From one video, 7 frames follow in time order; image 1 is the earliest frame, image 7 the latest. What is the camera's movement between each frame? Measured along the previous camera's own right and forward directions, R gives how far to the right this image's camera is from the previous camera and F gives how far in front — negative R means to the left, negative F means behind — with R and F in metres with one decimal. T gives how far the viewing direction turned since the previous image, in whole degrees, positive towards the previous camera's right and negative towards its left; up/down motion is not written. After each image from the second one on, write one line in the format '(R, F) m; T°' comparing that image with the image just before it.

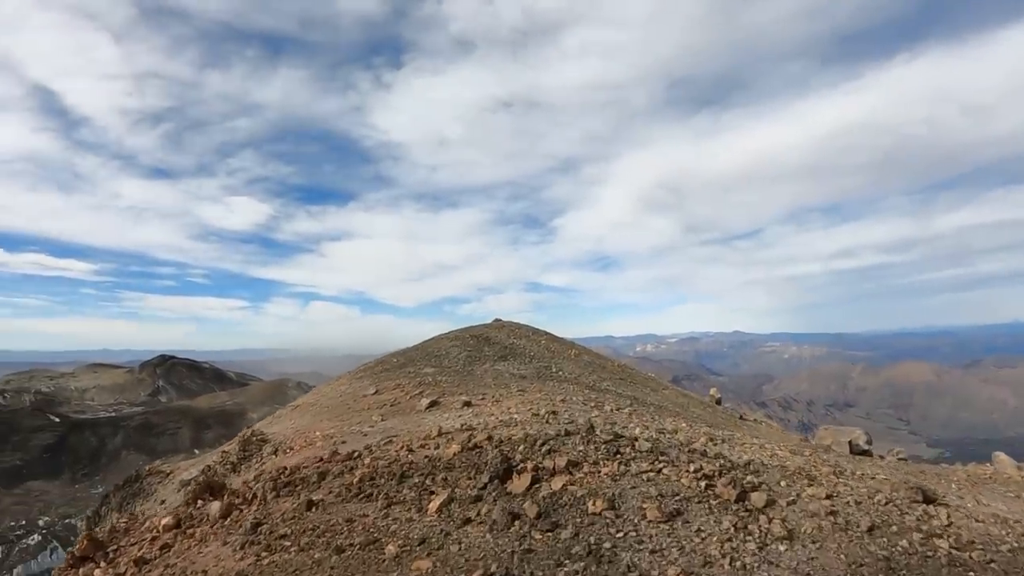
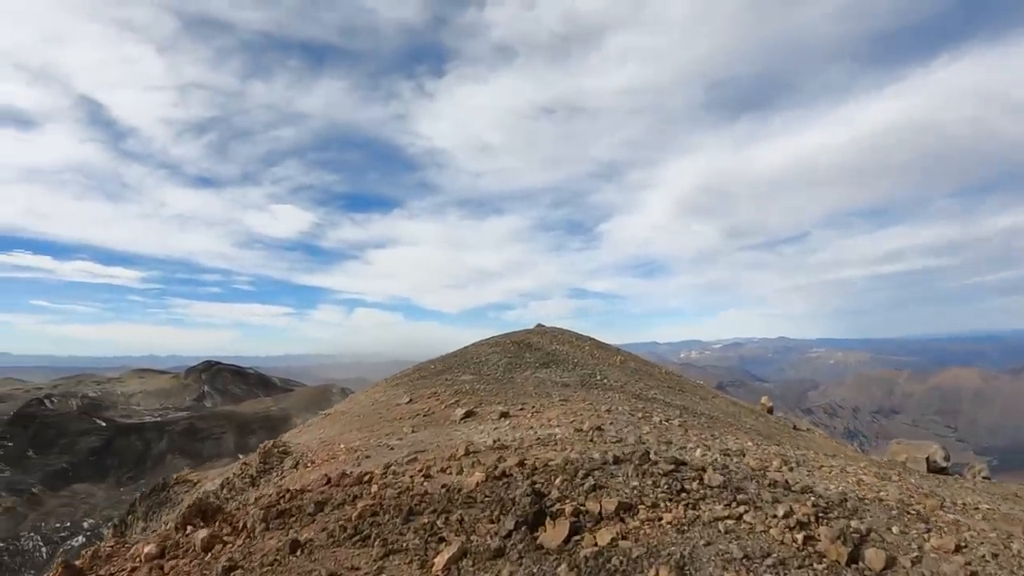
(0.0, +0.8) m; -3°
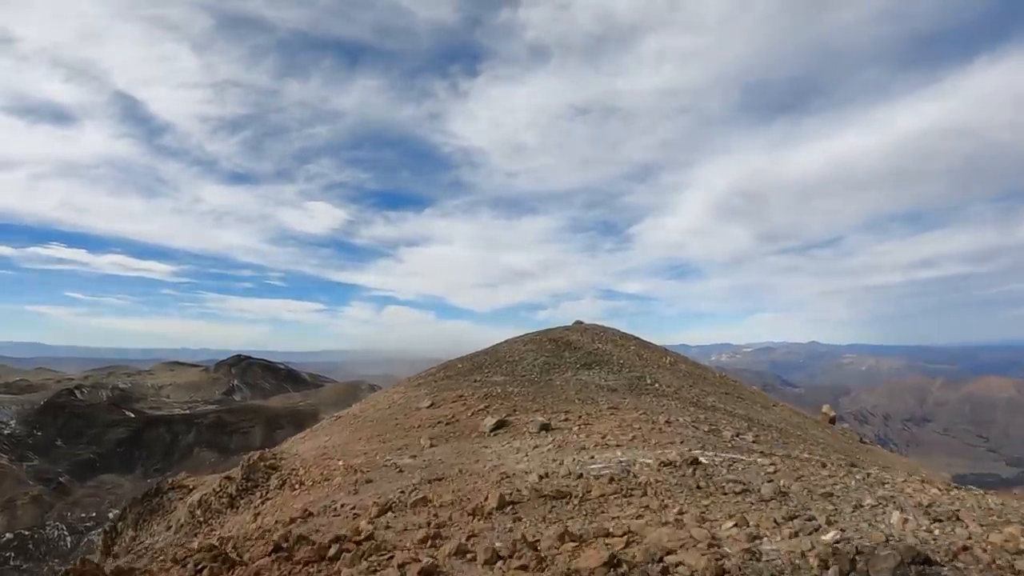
(-0.2, +1.4) m; -3°
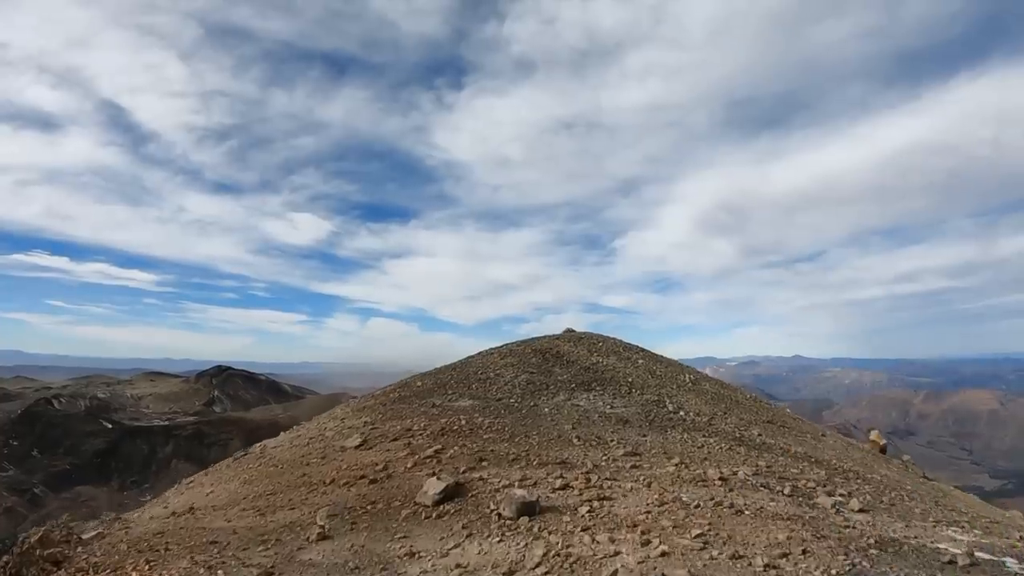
(+0.2, -0.4) m; +1°
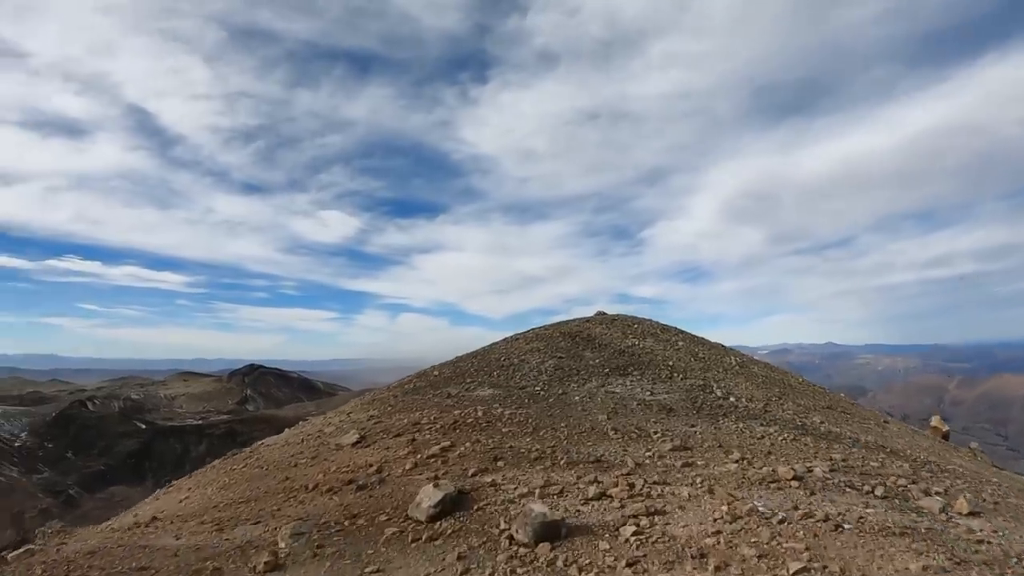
(-0.2, +1.2) m; -2°
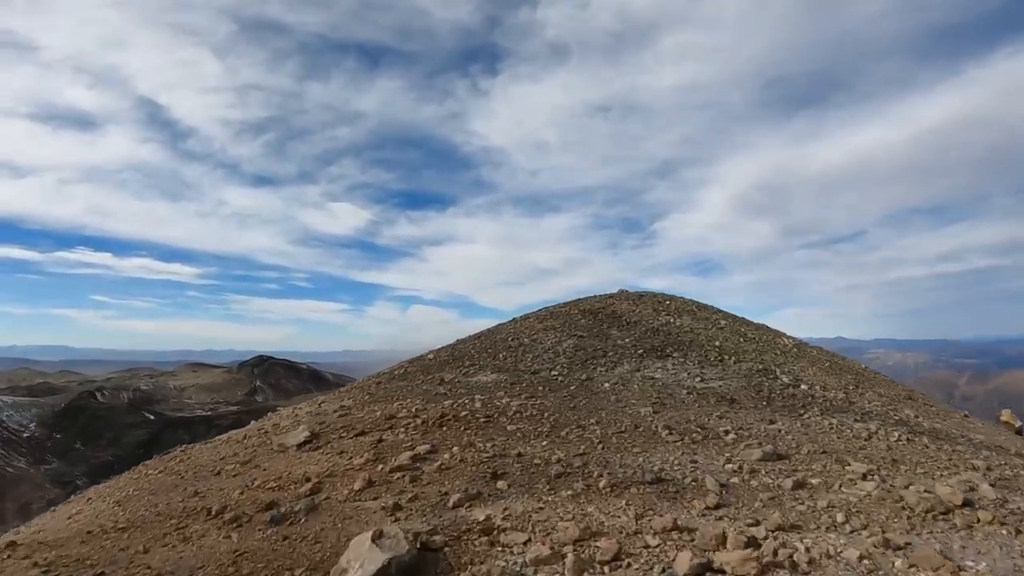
(+0.1, +0.5) m; -1°
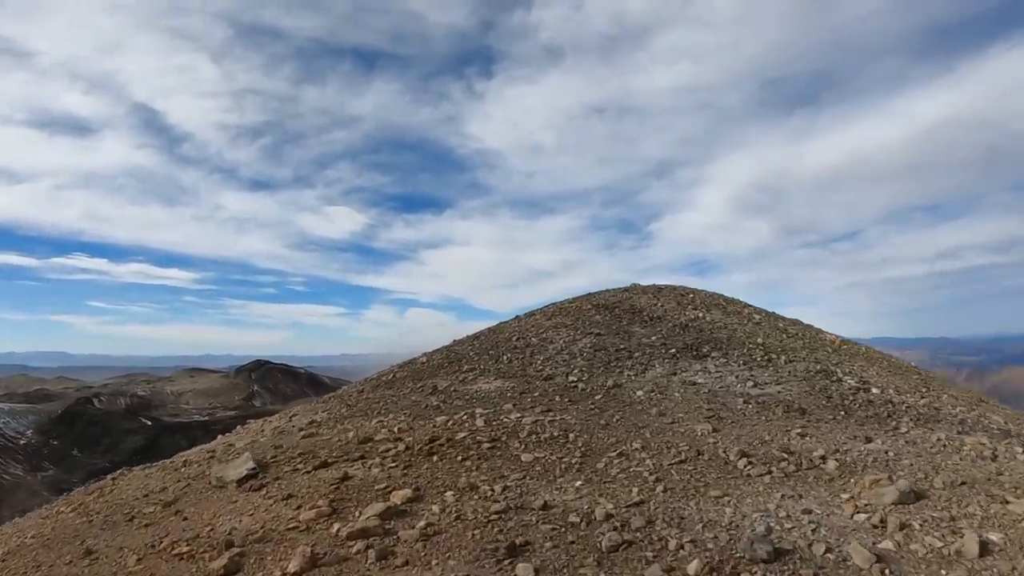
(+0.1, 0.0) m; 0°
